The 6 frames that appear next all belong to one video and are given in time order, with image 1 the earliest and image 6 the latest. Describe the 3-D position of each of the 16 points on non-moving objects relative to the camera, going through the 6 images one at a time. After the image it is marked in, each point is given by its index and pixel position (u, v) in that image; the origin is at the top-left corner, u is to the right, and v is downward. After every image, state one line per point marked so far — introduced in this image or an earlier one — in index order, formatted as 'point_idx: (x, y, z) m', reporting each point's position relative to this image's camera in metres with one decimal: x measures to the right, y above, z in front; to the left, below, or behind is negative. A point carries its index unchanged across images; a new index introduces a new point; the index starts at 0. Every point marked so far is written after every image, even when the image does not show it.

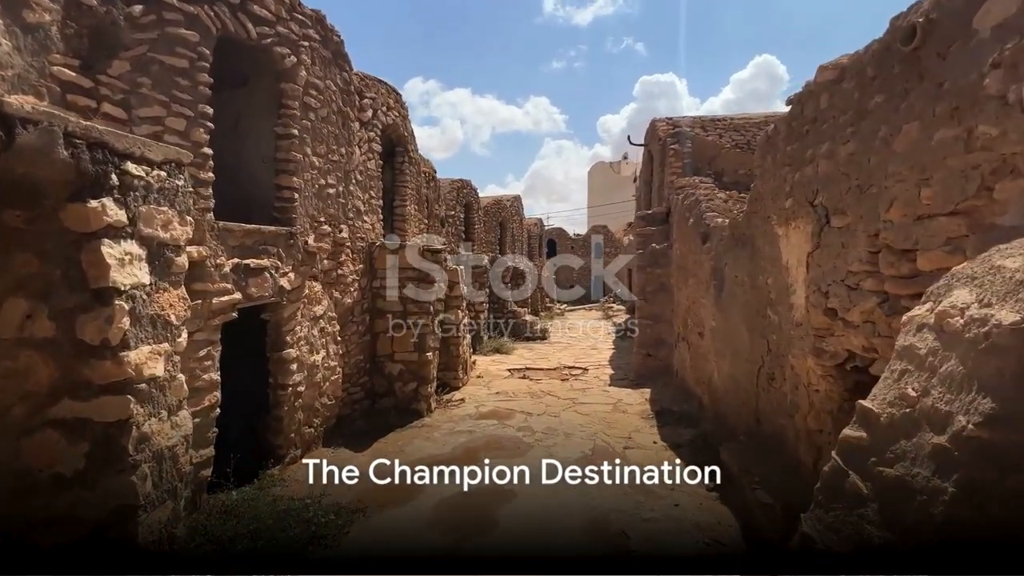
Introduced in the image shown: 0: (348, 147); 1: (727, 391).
0: (-1.7, +1.5, +5.3) m
1: (+2.1, -1.0, +4.9) m
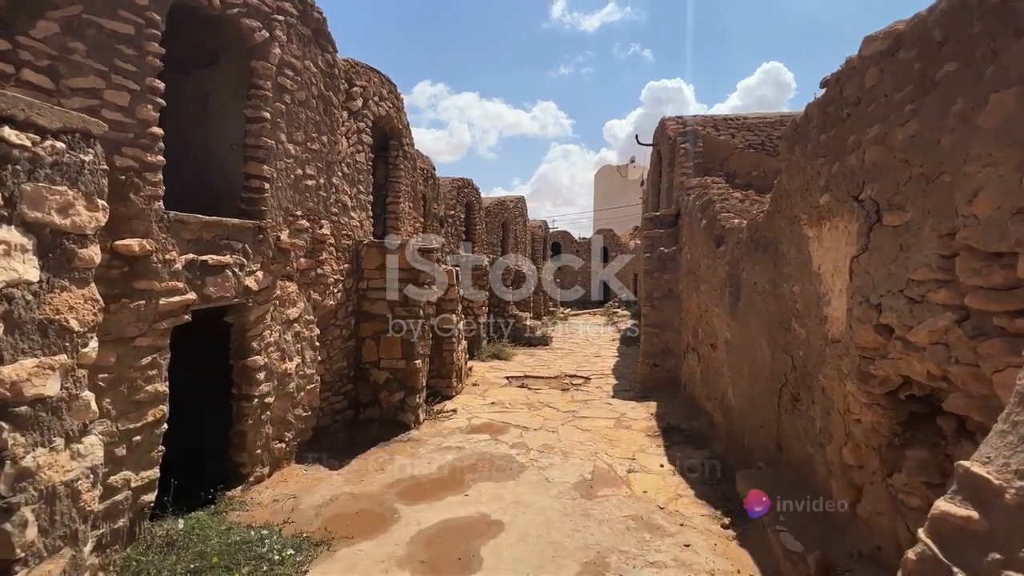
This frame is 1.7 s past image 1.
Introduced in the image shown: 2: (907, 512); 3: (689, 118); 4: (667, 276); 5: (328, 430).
0: (-1.7, +1.5, +4.8) m
1: (+2.0, -1.1, +4.4) m
2: (+1.8, -1.0, +2.3) m
3: (+3.7, +3.5, +10.5) m
4: (+2.3, +0.2, +7.6) m
5: (-1.9, -1.4, +5.1) m
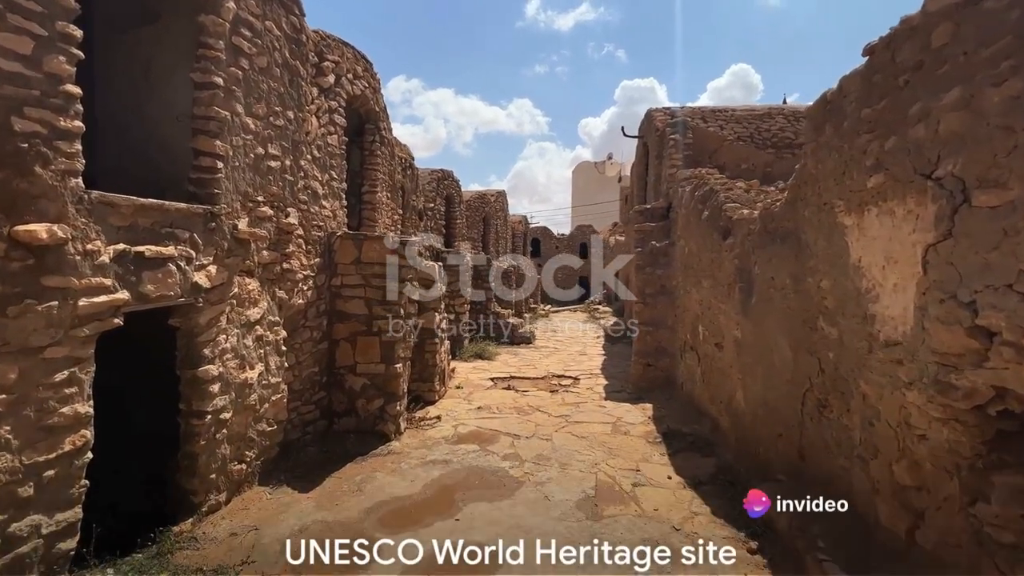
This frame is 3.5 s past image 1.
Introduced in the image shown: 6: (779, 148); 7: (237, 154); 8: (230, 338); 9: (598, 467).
0: (-1.8, +1.5, +4.3) m
1: (+2.0, -1.0, +4.1) m
2: (+1.9, -1.0, +1.9) m
3: (+3.3, +3.6, +10.2) m
4: (+2.1, +0.2, +7.2) m
5: (-1.9, -1.4, +4.6) m
6: (+5.1, +2.7, +9.6) m
7: (-1.9, +0.9, +3.4) m
8: (-1.9, -0.3, +3.4) m
9: (+0.8, -1.6, +4.4) m
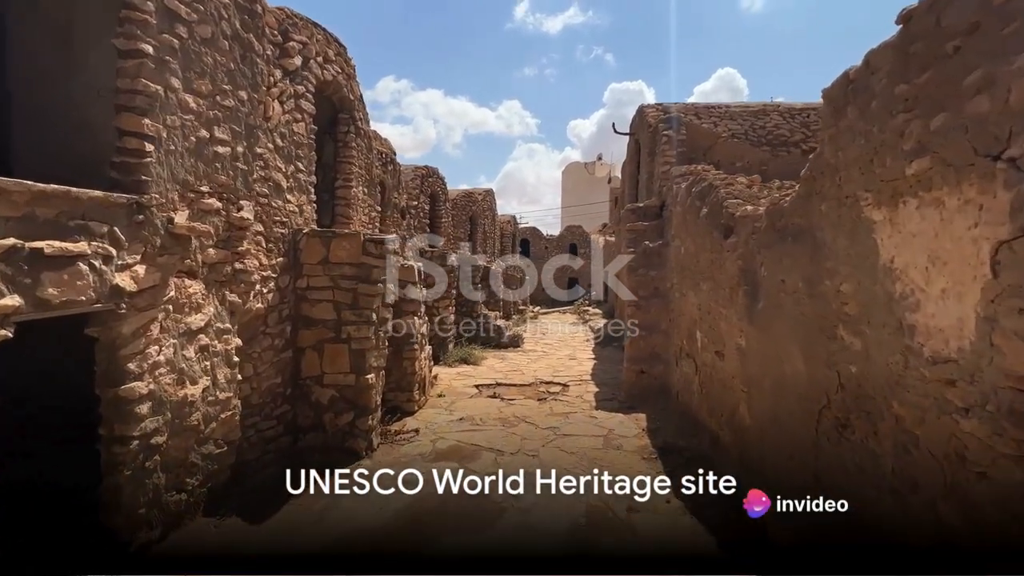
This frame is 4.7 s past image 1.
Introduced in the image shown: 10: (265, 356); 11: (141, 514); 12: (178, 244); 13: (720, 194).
0: (-1.9, +1.5, +3.8) m
1: (+1.8, -1.1, +3.7) m
2: (+1.8, -1.0, +1.5) m
3: (+3.1, +3.6, +9.8) m
4: (+1.9, +0.2, +6.9) m
5: (-2.1, -1.4, +4.1) m
6: (+4.8, +2.6, +9.3) m
7: (-2.0, +0.9, +2.9) m
8: (-2.0, -0.4, +2.9) m
9: (+0.6, -1.6, +4.0) m
10: (-2.1, -0.6, +4.3) m
11: (-2.1, -1.3, +2.8) m
12: (-2.0, +0.3, +3.0) m
13: (+2.0, +0.9, +4.7) m
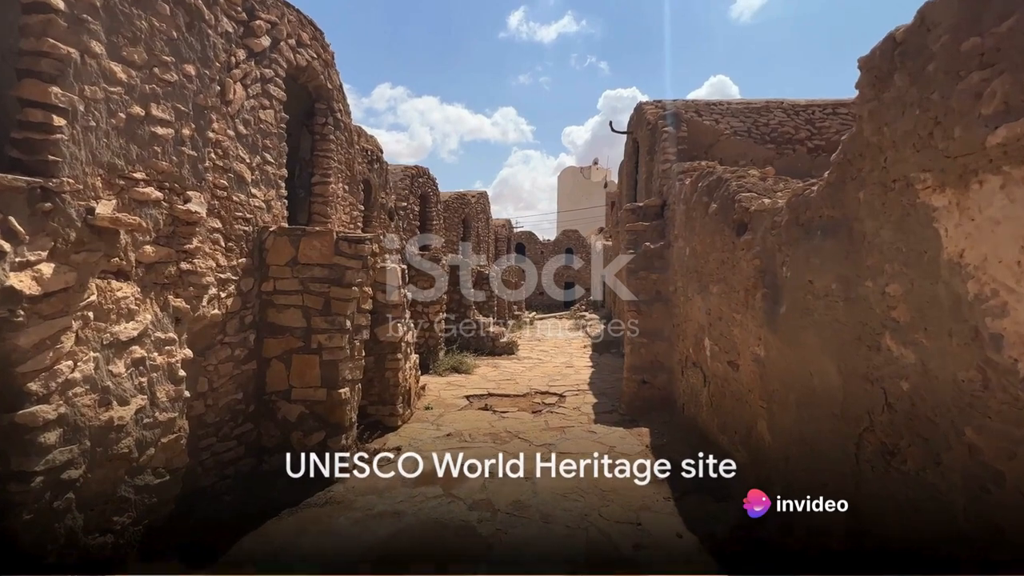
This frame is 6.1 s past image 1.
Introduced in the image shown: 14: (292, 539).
0: (-2.0, +1.4, +3.3) m
1: (+1.7, -1.1, +3.2) m
2: (+1.7, -1.0, +1.1) m
3: (+3.0, +3.5, +9.4) m
4: (+1.8, +0.2, +6.4) m
5: (-2.2, -1.5, +3.6) m
6: (+4.7, +2.5, +8.9) m
7: (-2.1, +0.9, +2.5) m
8: (-2.1, -0.4, +2.5) m
9: (+0.5, -1.6, +3.5) m
10: (-2.2, -0.6, +3.8) m
11: (-2.1, -1.3, +2.3) m
12: (-2.1, +0.2, +2.6) m
13: (+1.9, +0.9, +4.3) m
14: (-1.4, -1.6, +3.2) m
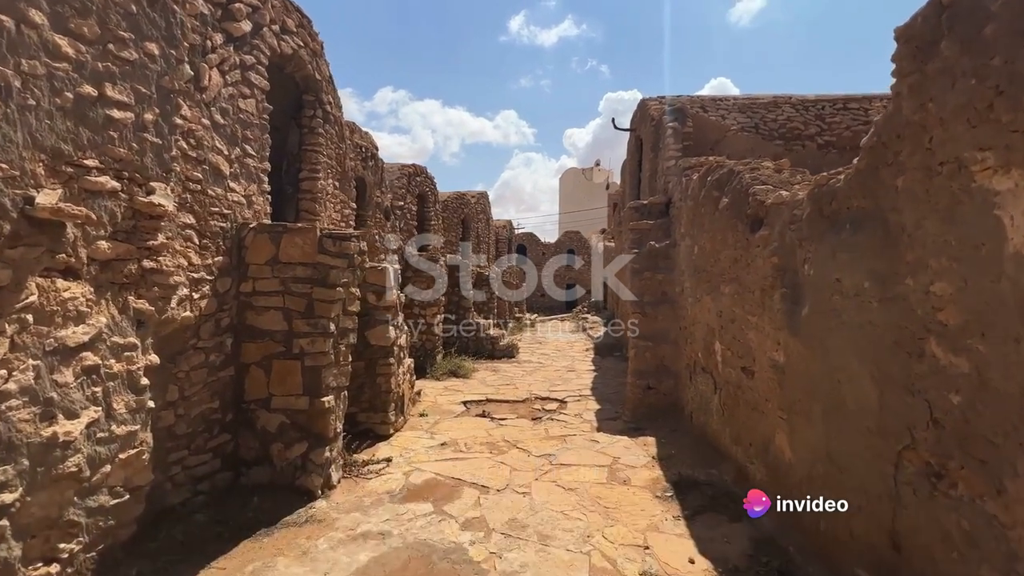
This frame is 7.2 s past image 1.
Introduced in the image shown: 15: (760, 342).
0: (-2.1, +1.4, +3.1) m
1: (+1.7, -1.1, +2.9) m
2: (+1.7, -1.0, +0.8) m
3: (+2.9, +3.5, +9.1) m
4: (+1.8, +0.1, +6.1) m
5: (-2.2, -1.5, +3.3) m
6: (+4.7, +2.5, +8.6) m
7: (-2.1, +0.9, +2.2) m
8: (-2.1, -0.4, +2.2) m
9: (+0.5, -1.6, +3.2) m
10: (-2.2, -0.6, +3.5) m
11: (-2.2, -1.3, +2.0) m
12: (-2.1, +0.2, +2.3) m
13: (+1.8, +0.9, +4.0) m
14: (-1.5, -1.6, +3.0) m
15: (+1.7, -0.4, +3.6) m
